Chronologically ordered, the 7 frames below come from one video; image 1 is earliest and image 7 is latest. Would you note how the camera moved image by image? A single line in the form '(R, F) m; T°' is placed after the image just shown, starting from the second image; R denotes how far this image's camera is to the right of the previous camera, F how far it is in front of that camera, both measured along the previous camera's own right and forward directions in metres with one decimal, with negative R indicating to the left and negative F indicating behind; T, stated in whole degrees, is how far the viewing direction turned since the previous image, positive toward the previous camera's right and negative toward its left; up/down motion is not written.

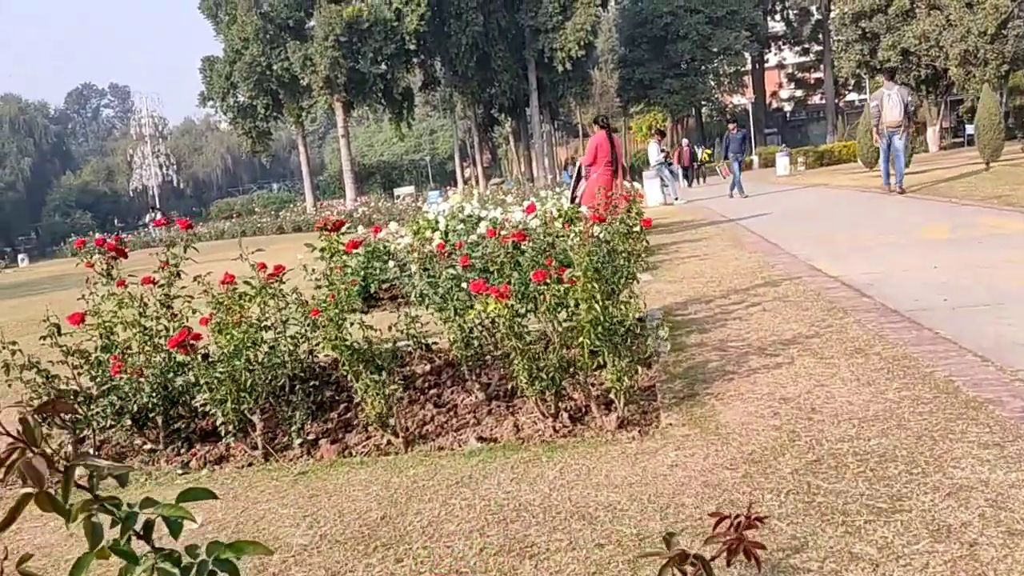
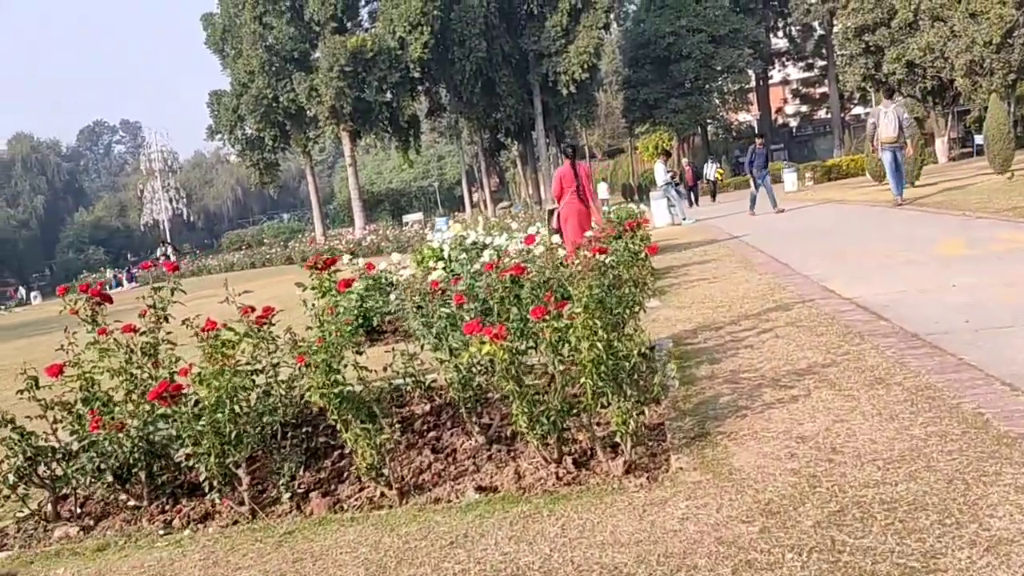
(+0.1, +0.2) m; -1°
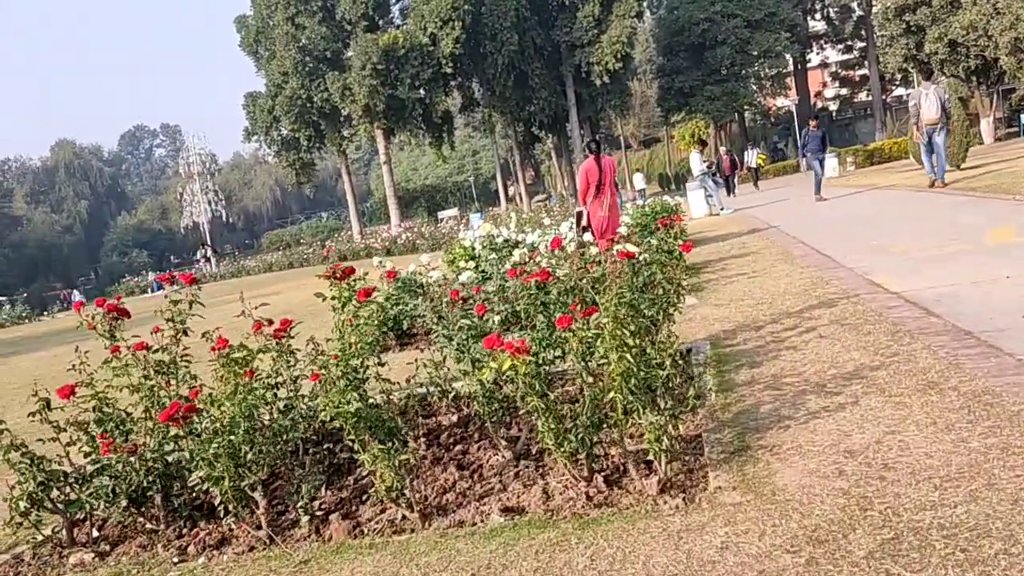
(+0.1, +0.2) m; -2°
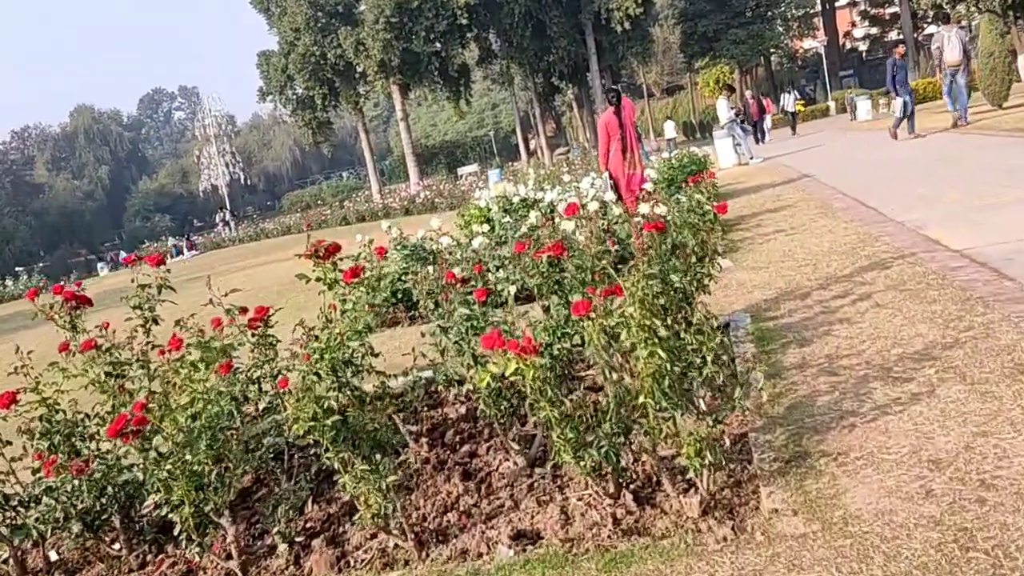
(+0.1, +0.7) m; -2°
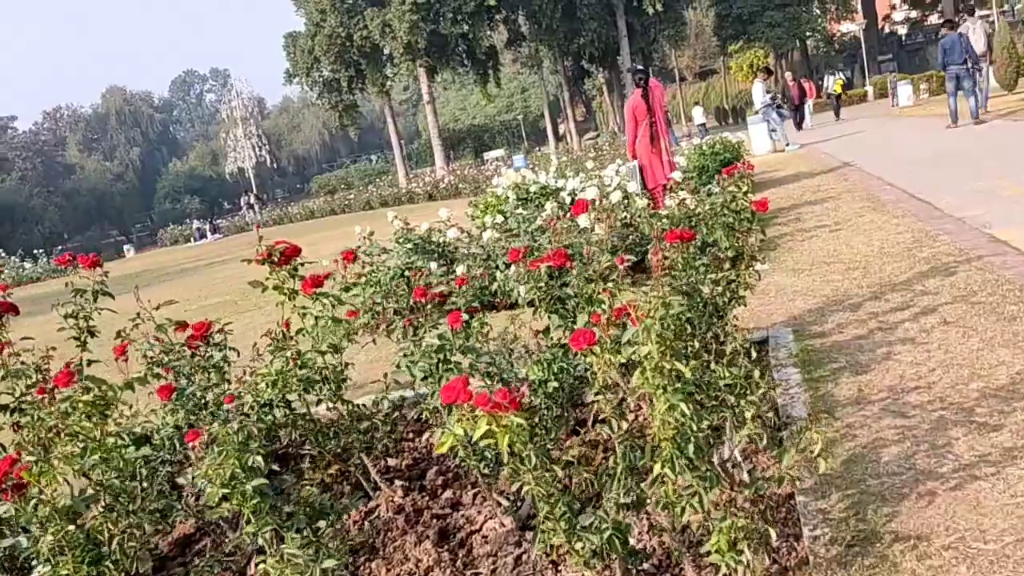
(+0.1, +0.8) m; -2°
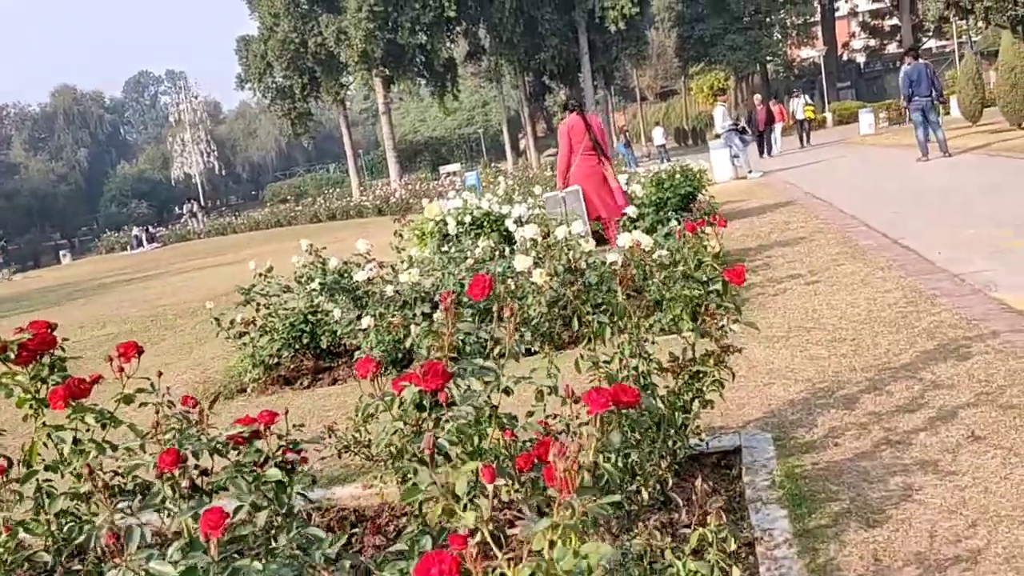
(+0.3, +1.2) m; +3°
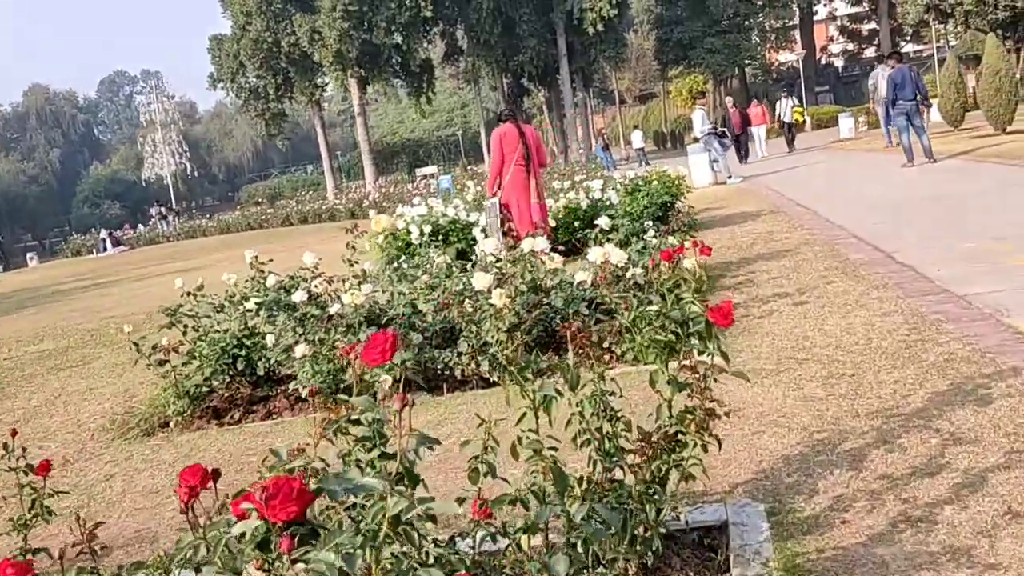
(+0.1, +0.7) m; +1°
